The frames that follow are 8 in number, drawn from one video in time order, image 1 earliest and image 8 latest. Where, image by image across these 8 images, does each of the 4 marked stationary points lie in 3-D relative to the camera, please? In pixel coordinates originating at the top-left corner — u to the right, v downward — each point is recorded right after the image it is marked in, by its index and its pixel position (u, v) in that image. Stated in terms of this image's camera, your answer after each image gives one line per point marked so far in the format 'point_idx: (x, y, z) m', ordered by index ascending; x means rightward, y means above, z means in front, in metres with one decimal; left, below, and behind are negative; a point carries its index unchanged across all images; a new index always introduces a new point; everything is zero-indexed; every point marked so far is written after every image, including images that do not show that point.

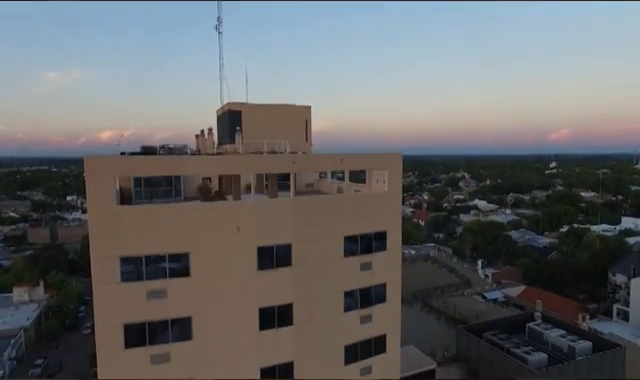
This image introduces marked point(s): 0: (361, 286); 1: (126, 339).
0: (+1.6, -3.7, +15.5) m
1: (-6.1, -4.7, +12.6) m
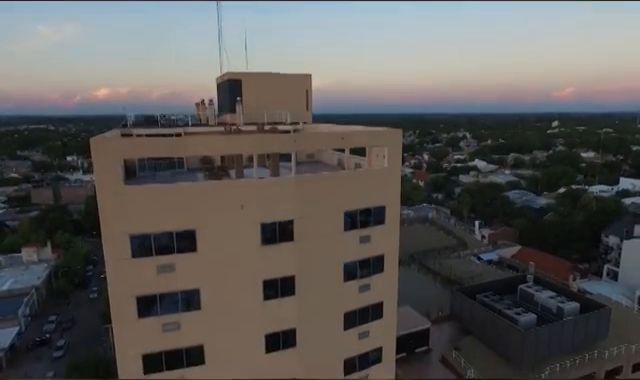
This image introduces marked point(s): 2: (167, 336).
0: (+1.6, -2.7, +16.2) m
1: (-6.1, -4.0, +13.4) m
2: (-5.2, -5.1, +13.8) m
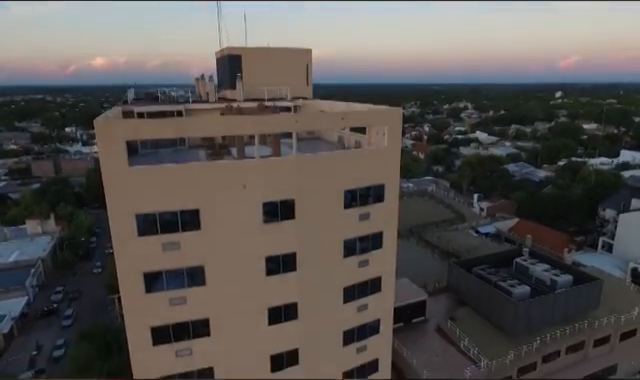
0: (+1.6, -1.8, +16.6) m
1: (-6.1, -3.3, +14.0) m
2: (-5.2, -4.3, +14.4) m
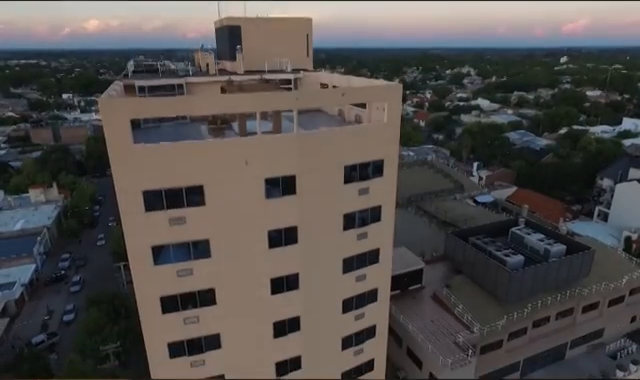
0: (+1.6, -0.8, +17.2) m
1: (-6.0, -2.5, +14.7) m
2: (-5.2, -3.5, +15.2) m
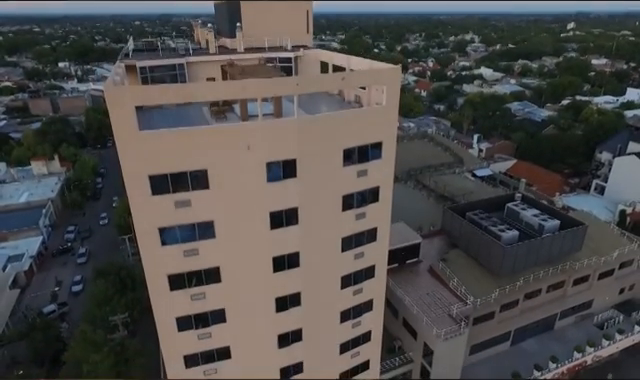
0: (+1.6, 0.0, +17.7) m
1: (-6.1, -1.9, +15.3) m
2: (-5.2, -2.8, +15.9) m
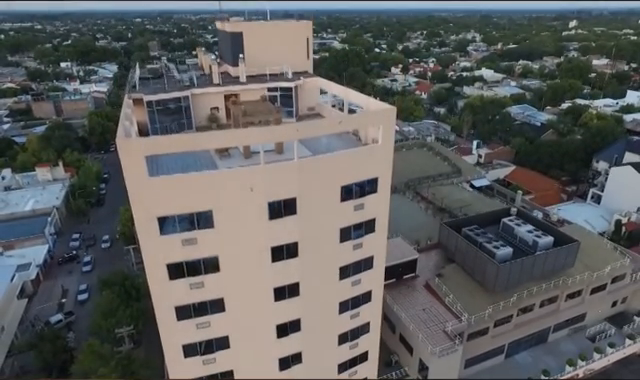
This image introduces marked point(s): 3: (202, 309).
0: (+1.6, -1.5, +18.6) m
1: (-6.1, -3.4, +16.3) m
2: (-5.3, -4.3, +16.9) m
3: (-5.1, -5.1, +17.3) m
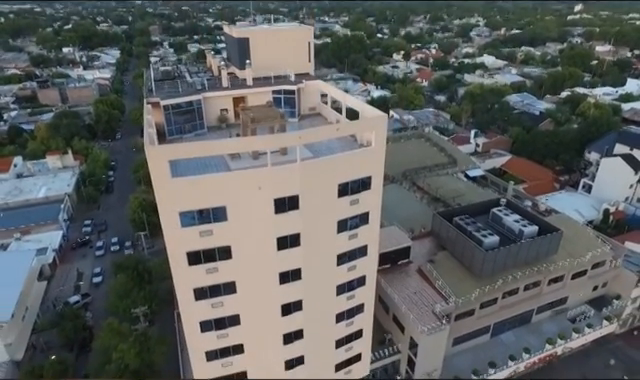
0: (+1.6, -1.3, +20.9) m
1: (-6.1, -3.3, +18.7) m
2: (-5.3, -4.2, +19.4) m
3: (-5.2, -5.0, +19.8) m
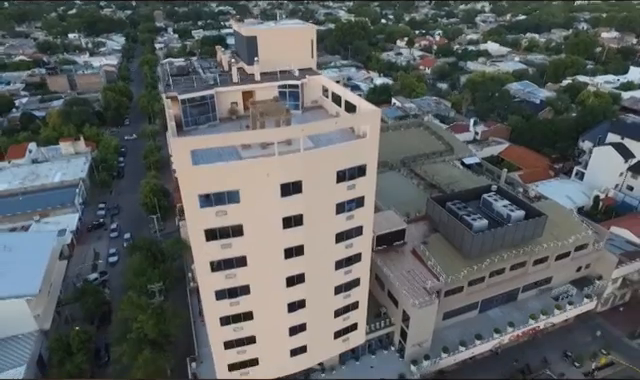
0: (+1.6, -0.5, +23.6) m
1: (-6.1, -2.5, +21.5) m
2: (-5.3, -3.4, +22.2) m
3: (-5.2, -4.2, +22.7) m
